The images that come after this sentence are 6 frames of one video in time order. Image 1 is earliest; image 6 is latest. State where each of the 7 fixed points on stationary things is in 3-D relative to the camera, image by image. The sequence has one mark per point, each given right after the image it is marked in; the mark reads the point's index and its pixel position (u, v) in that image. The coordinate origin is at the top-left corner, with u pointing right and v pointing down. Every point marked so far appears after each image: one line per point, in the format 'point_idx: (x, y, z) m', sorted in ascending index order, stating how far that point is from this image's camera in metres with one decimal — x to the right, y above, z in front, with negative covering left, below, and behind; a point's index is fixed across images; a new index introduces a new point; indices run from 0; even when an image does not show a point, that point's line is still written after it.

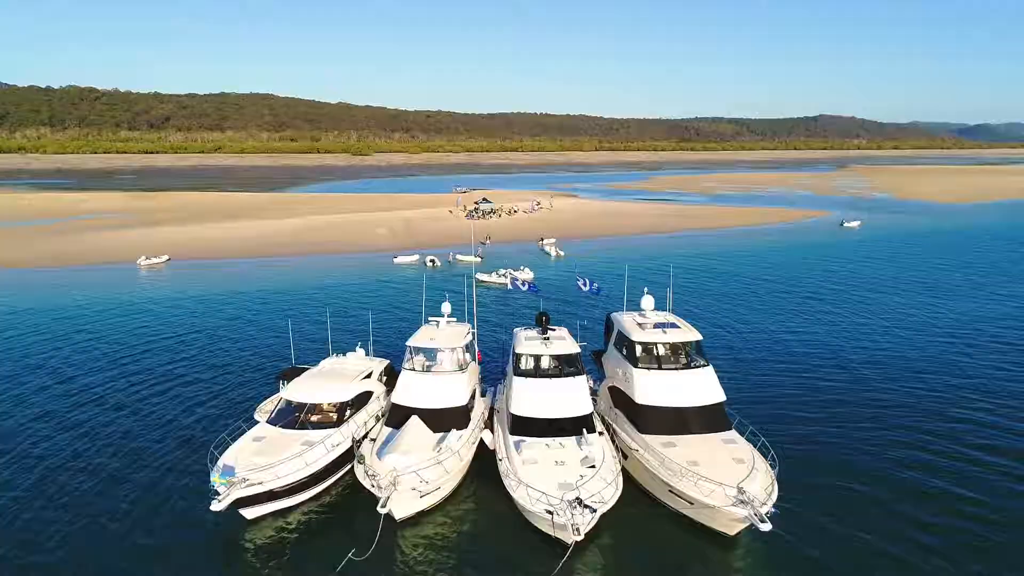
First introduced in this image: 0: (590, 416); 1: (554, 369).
0: (+2.1, -3.5, +16.3) m
1: (+1.2, -2.4, +17.2) m
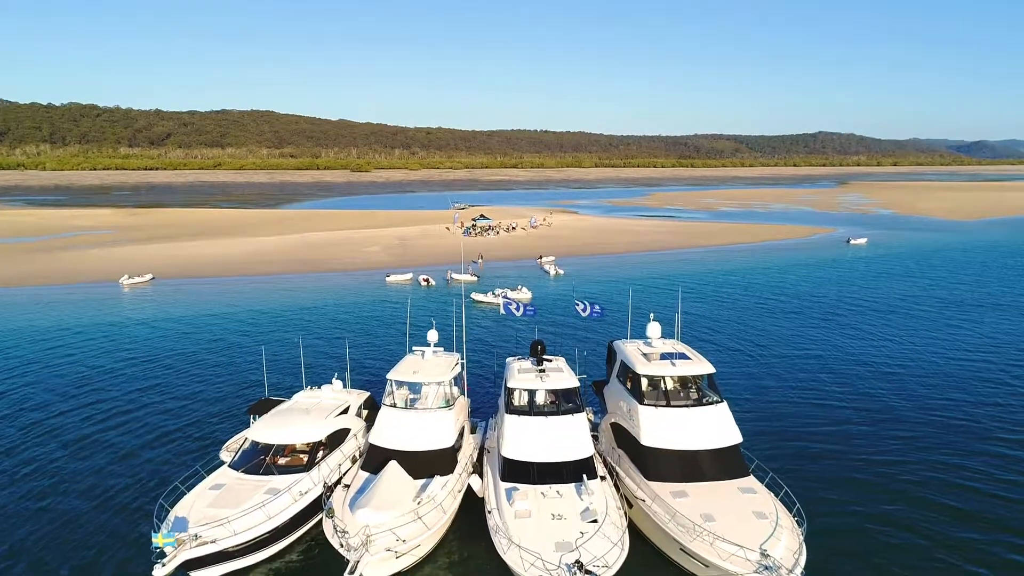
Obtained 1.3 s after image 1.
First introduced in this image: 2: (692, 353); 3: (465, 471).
0: (+1.9, -4.2, +14.6) m
1: (+1.0, -3.1, +15.5) m
2: (+5.1, -1.9, +16.9) m
3: (-1.2, -4.7, +15.2) m
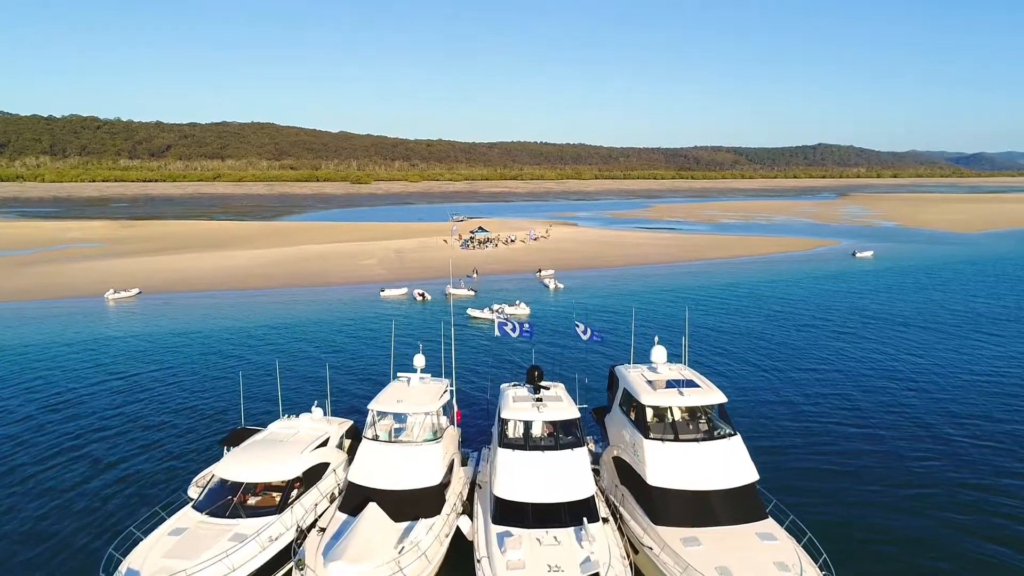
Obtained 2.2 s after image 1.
0: (+1.8, -4.7, +13.2) m
1: (+0.8, -3.6, +14.2) m
2: (+5.0, -2.4, +15.6) m
3: (-1.4, -5.2, +13.9) m
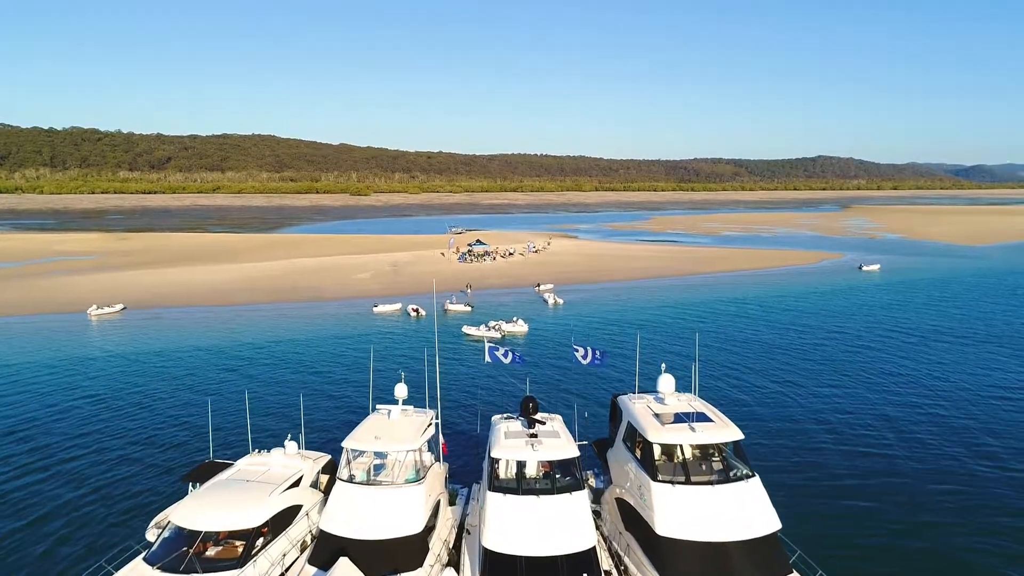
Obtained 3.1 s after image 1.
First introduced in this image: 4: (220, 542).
0: (+1.6, -5.2, +11.8) m
1: (+0.7, -4.1, +12.7) m
2: (+4.8, -3.0, +14.1) m
3: (-1.5, -5.7, +12.4) m
4: (-6.0, -5.2, +12.3) m
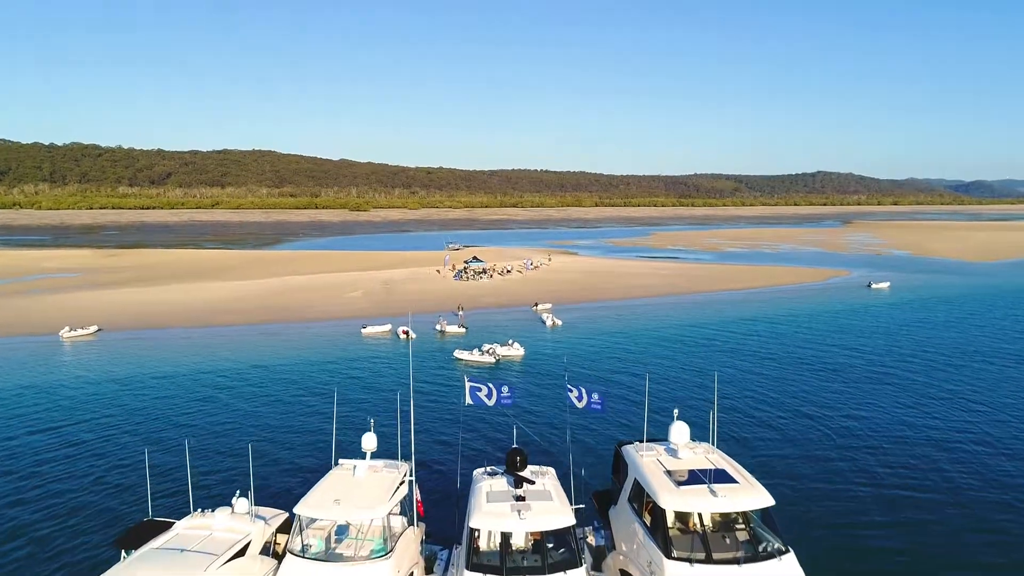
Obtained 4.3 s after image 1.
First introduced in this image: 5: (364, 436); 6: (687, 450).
0: (+1.3, -5.8, +9.6) m
1: (+0.4, -4.7, +10.7) m
2: (+4.5, -3.6, +12.1) m
3: (-1.8, -6.3, +10.3) m
4: (-6.3, -5.8, +10.2) m
5: (-3.5, -3.5, +15.4) m
6: (+3.8, -3.5, +13.3) m
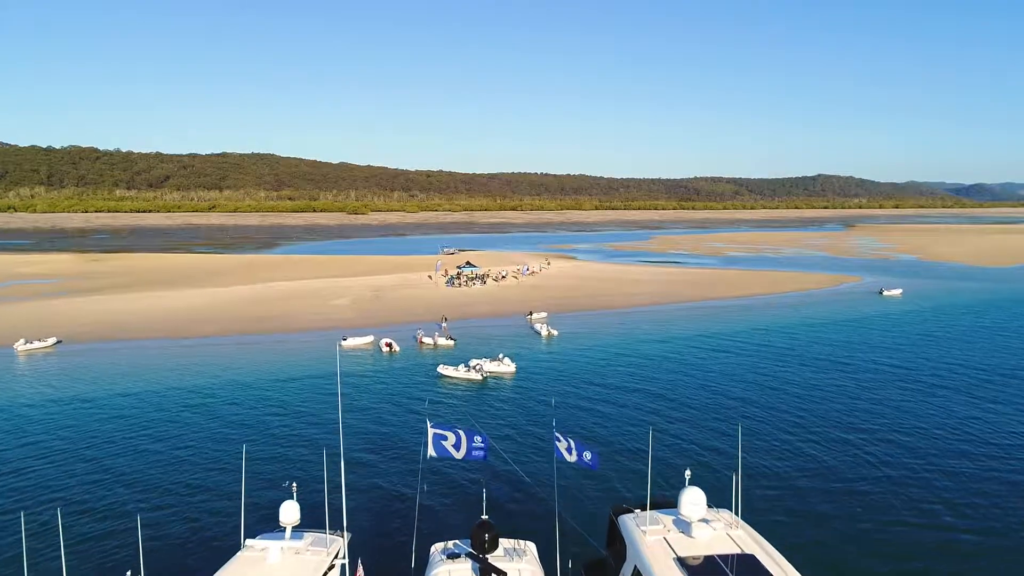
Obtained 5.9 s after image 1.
0: (+0.8, -6.2, +6.9) m
1: (-0.2, -5.1, +7.9) m
2: (+4.0, -4.0, +9.4) m
3: (-2.4, -6.7, +7.5) m
4: (-6.8, -6.2, +7.5) m
5: (-4.1, -3.9, +12.7) m
6: (+3.3, -3.9, +10.6) m
